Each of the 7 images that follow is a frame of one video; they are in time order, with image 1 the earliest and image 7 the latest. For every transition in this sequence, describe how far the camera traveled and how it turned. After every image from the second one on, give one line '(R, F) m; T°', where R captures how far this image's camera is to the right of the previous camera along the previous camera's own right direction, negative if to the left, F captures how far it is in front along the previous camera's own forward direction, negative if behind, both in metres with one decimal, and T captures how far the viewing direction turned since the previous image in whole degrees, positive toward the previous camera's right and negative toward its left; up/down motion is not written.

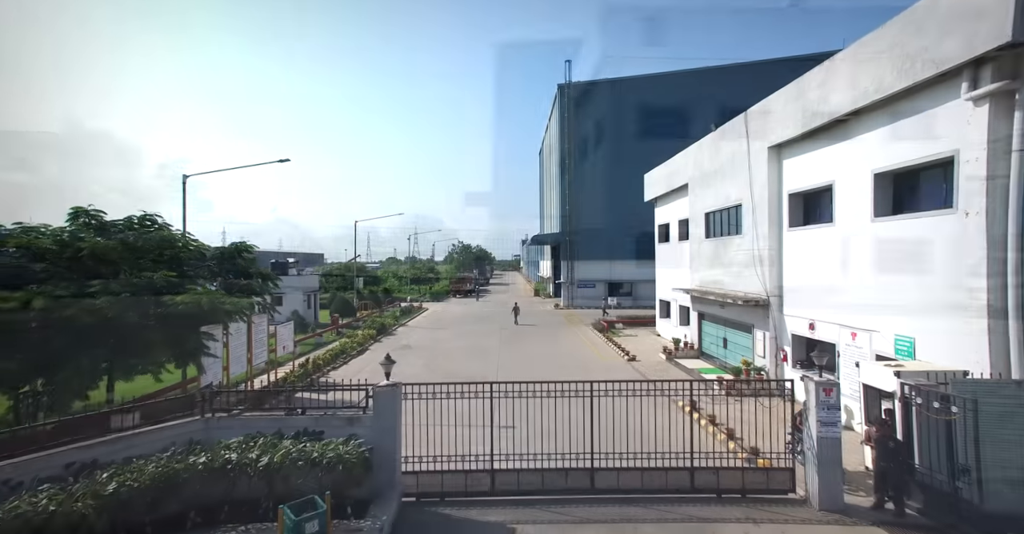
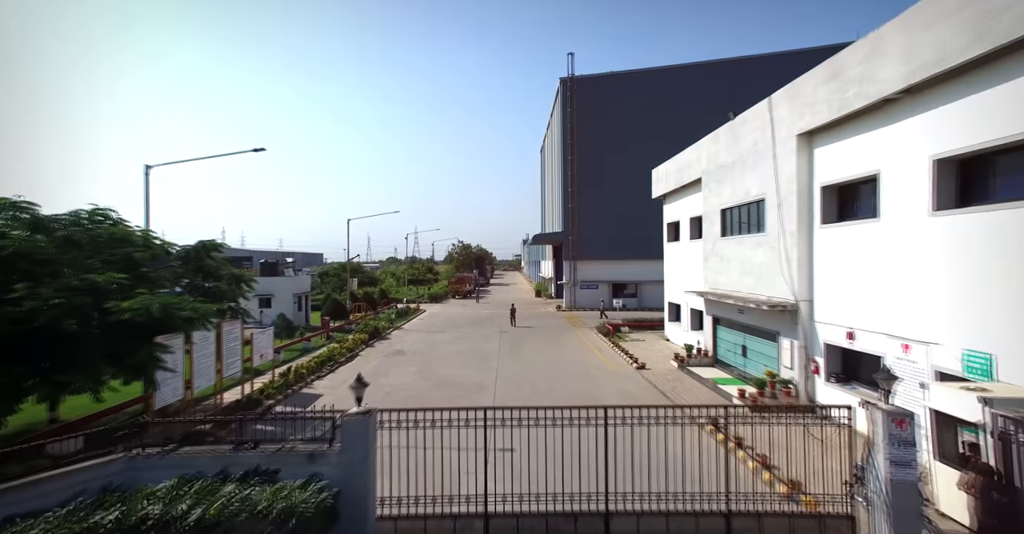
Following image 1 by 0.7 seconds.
(0.0, +1.1) m; 0°
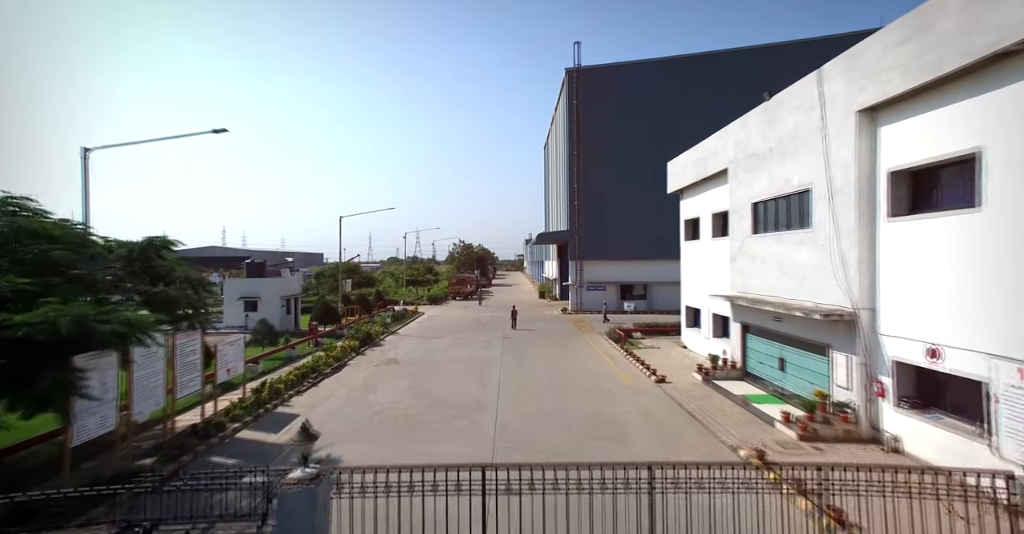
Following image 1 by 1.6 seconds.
(-0.1, +1.6) m; 0°
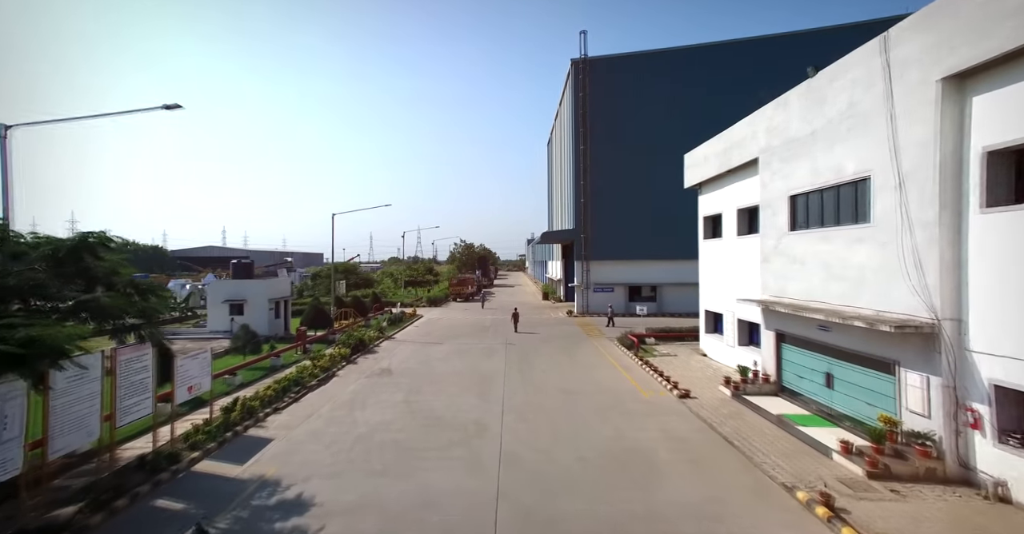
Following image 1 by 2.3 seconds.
(-0.1, +1.4) m; 0°
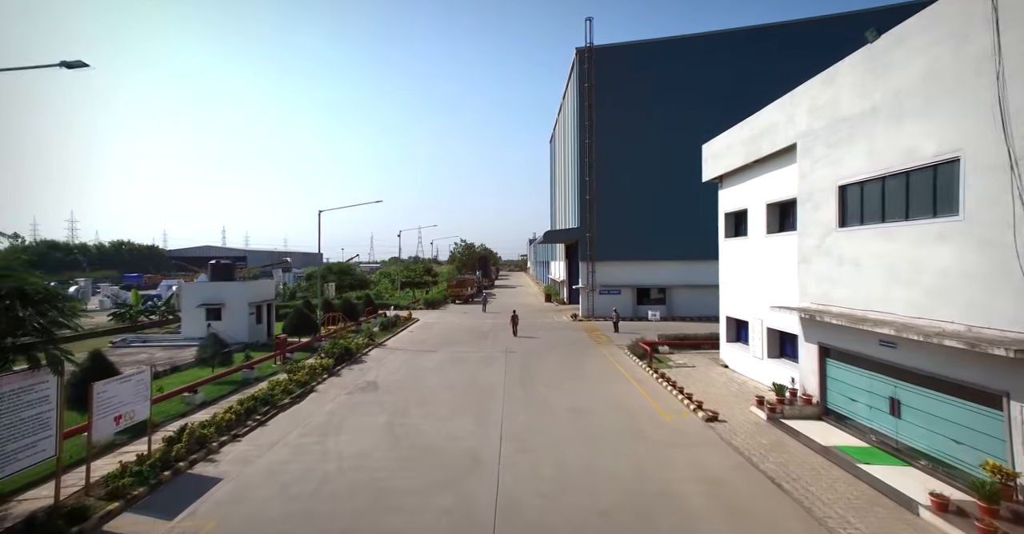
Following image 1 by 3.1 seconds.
(0.0, +1.6) m; 0°
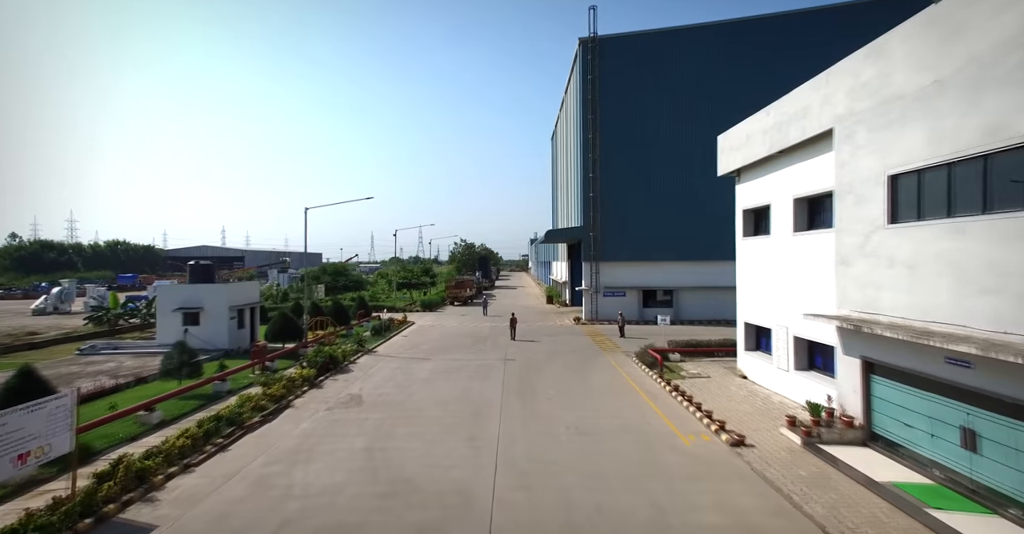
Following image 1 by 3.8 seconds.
(+0.1, +1.3) m; 0°
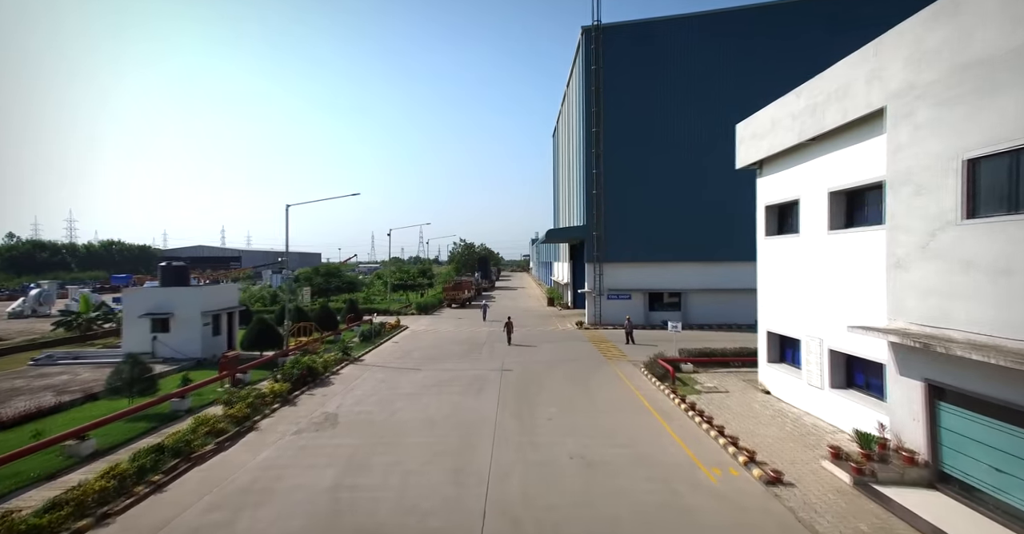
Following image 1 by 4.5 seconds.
(+0.1, +1.5) m; 0°
